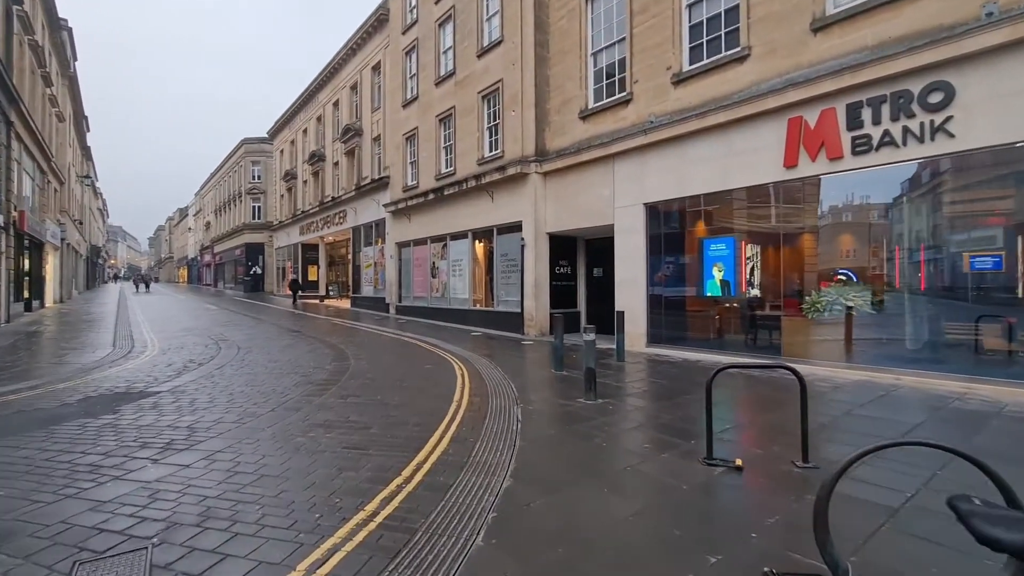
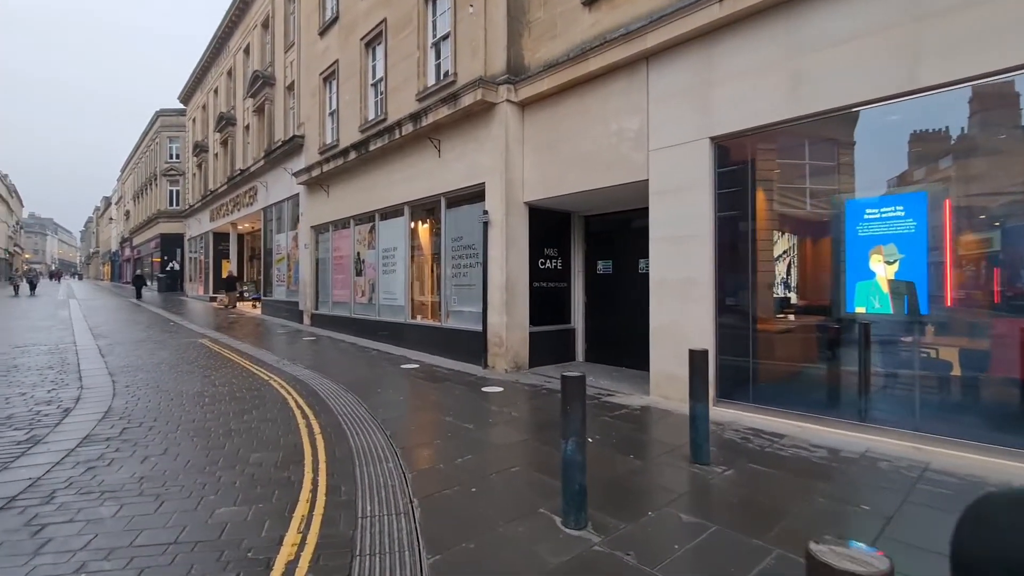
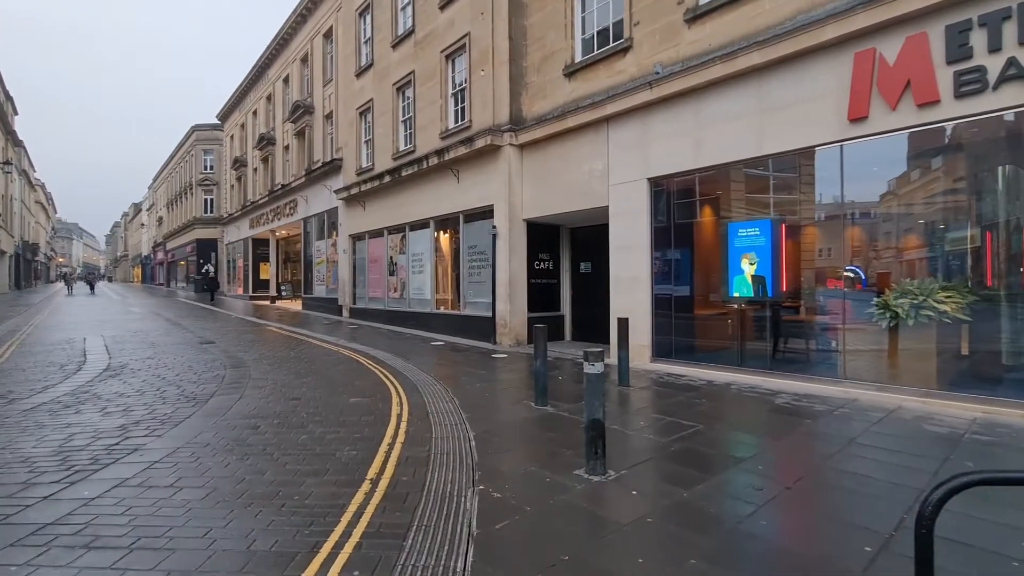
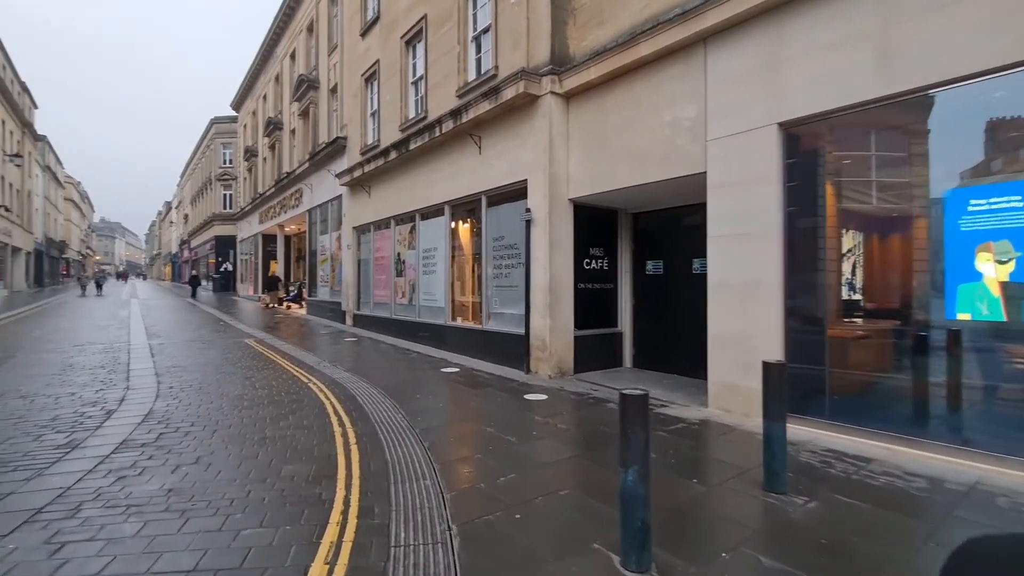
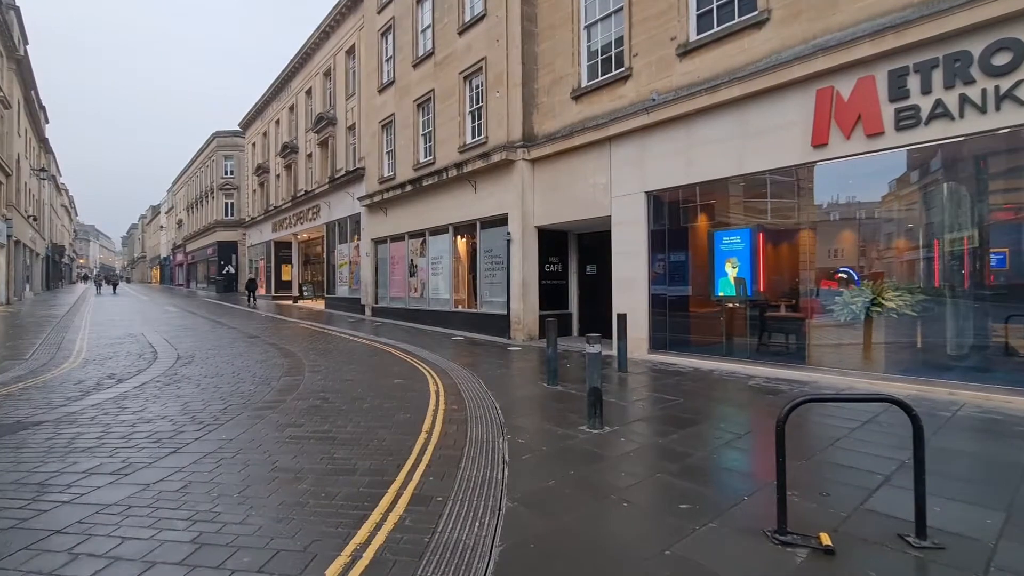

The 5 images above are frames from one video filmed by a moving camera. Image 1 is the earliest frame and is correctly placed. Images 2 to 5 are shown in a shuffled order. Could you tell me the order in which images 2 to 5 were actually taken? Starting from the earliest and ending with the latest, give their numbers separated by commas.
5, 3, 2, 4
